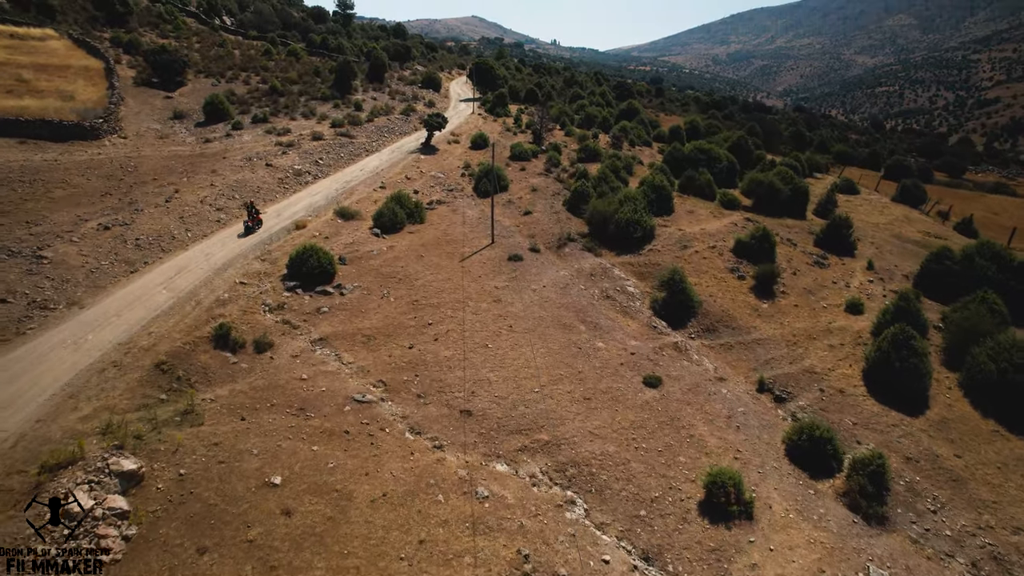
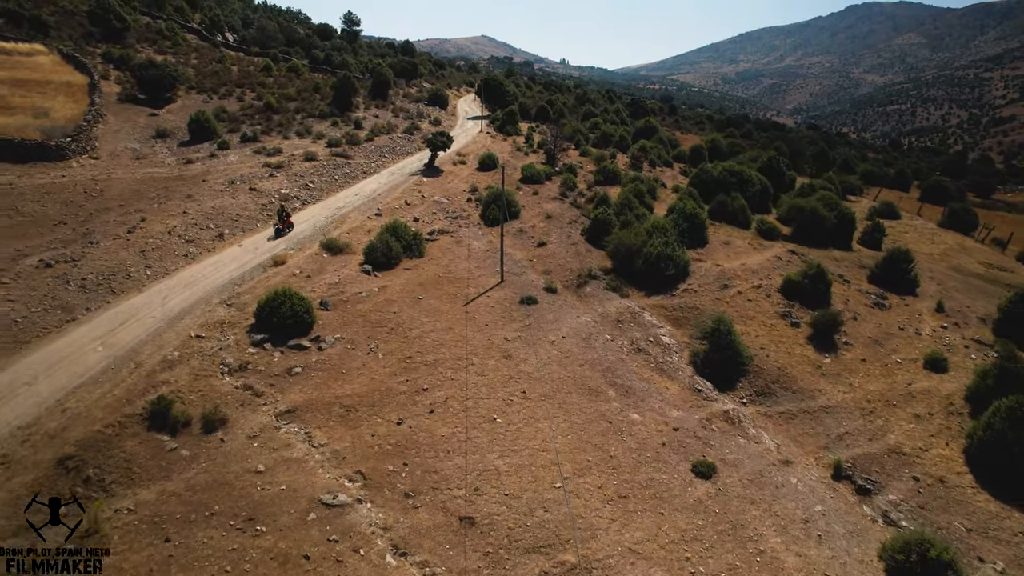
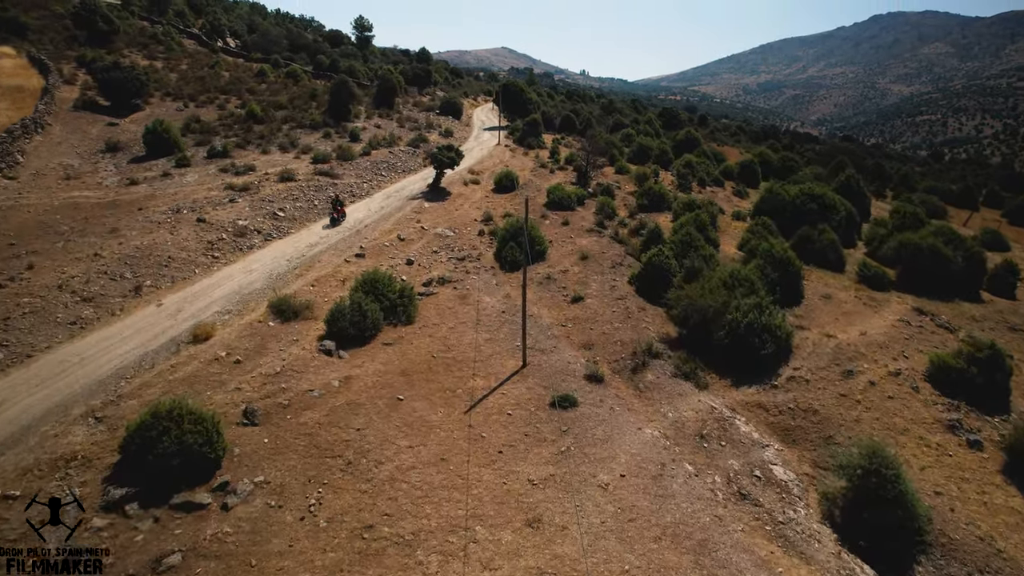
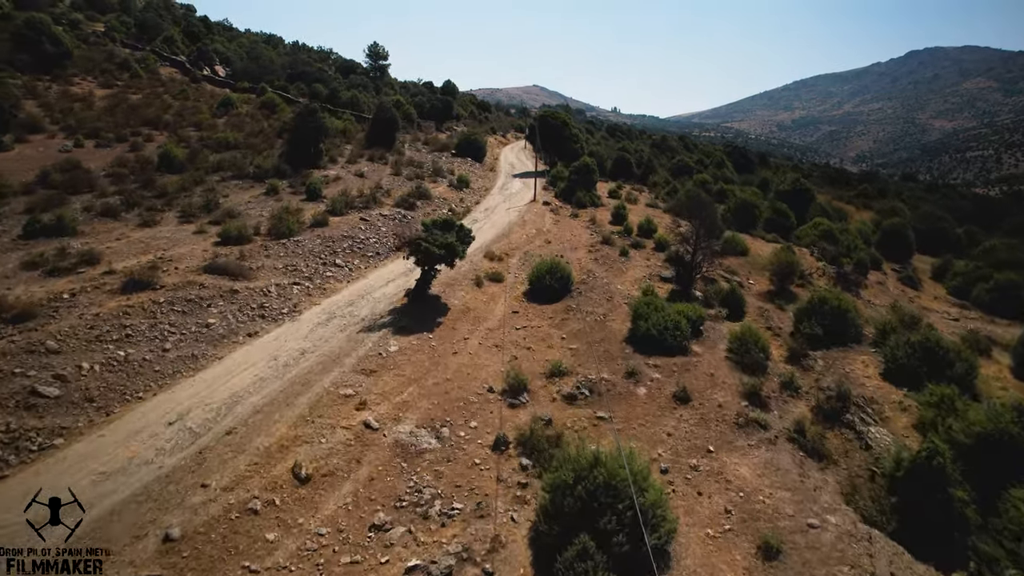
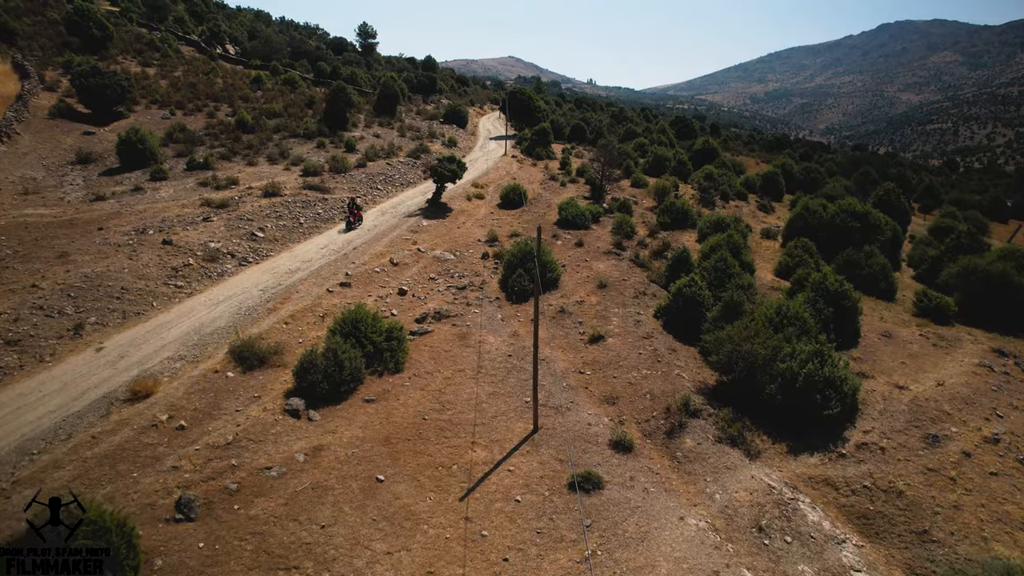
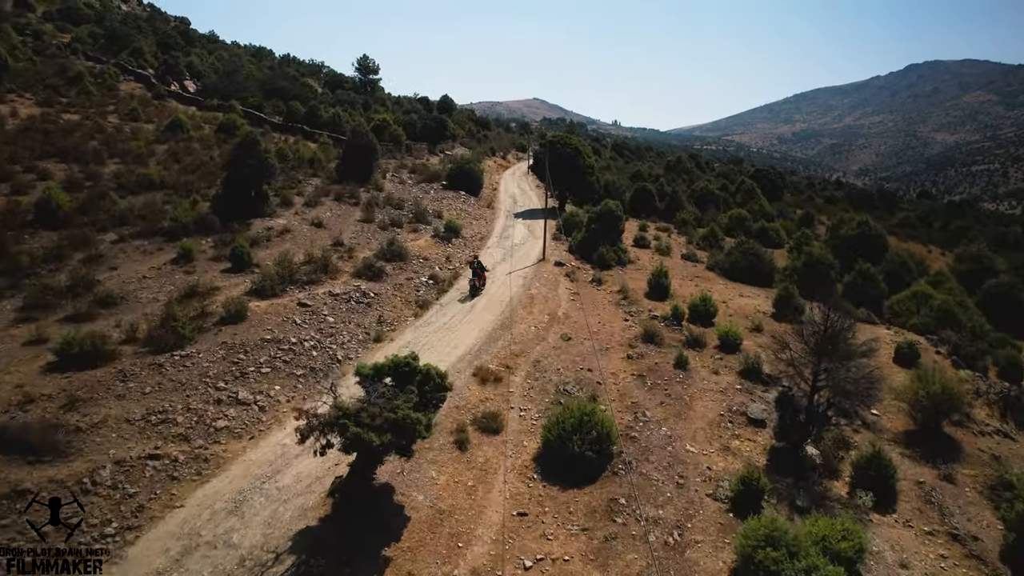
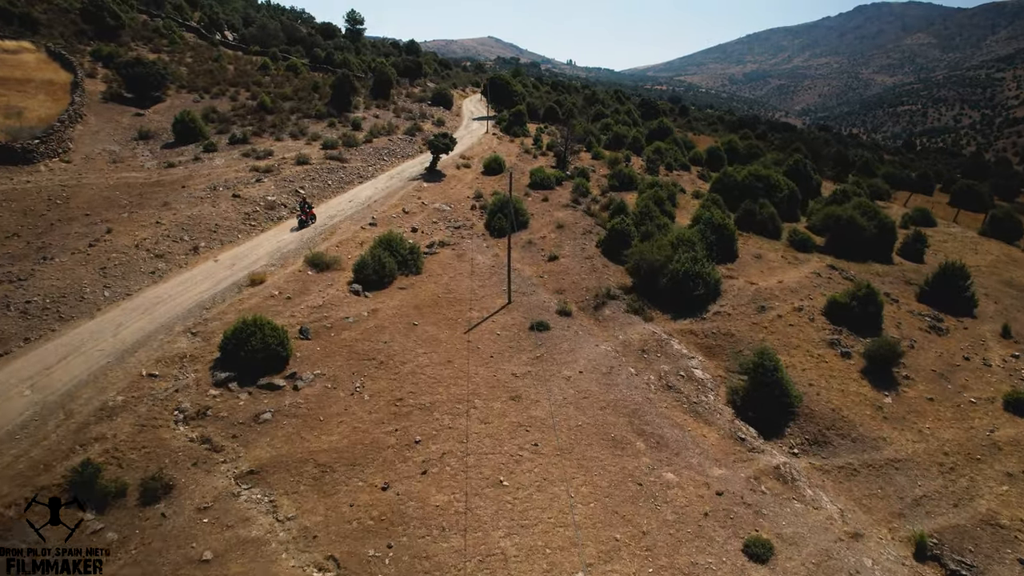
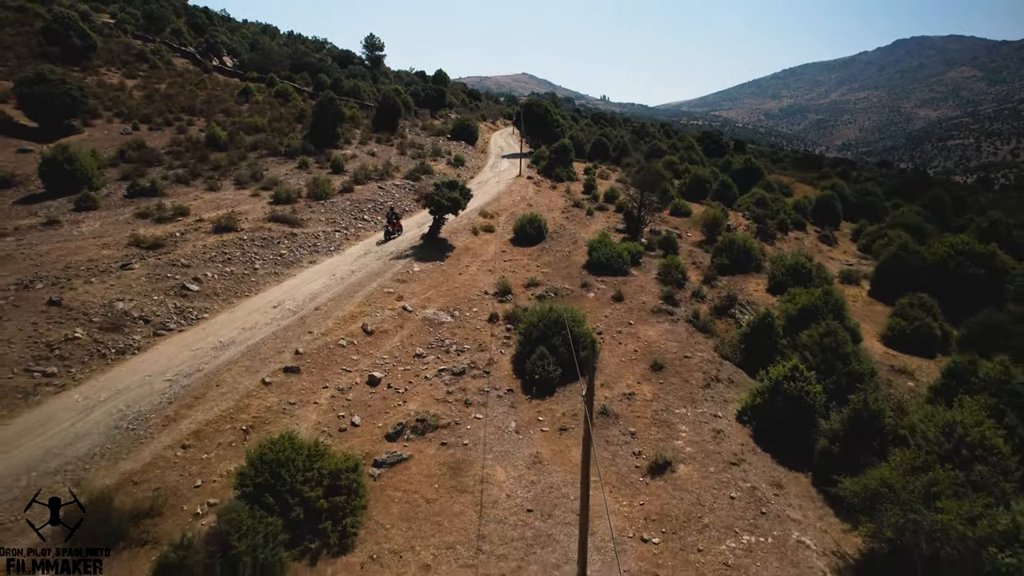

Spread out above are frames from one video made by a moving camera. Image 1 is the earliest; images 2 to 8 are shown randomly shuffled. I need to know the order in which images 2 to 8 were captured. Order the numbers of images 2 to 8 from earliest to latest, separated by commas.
2, 7, 3, 5, 8, 4, 6
